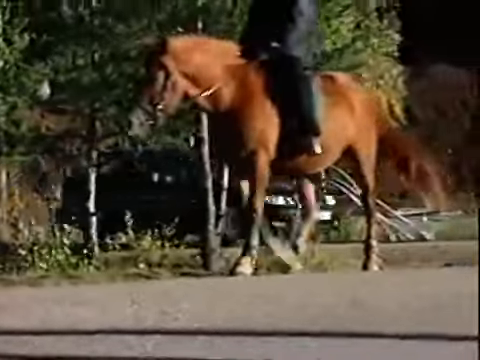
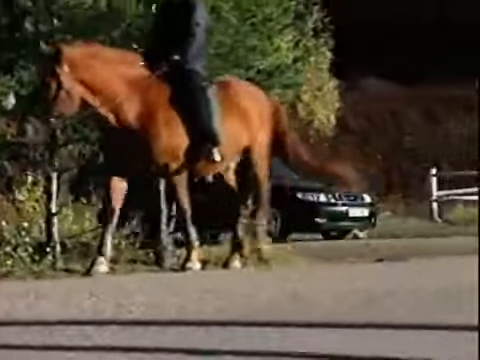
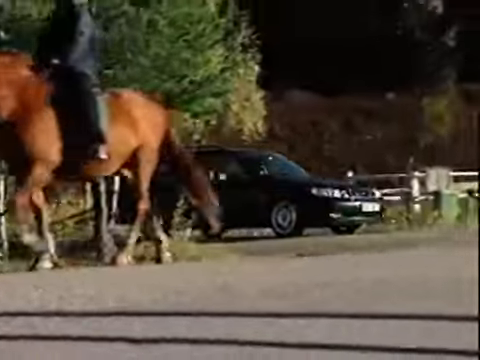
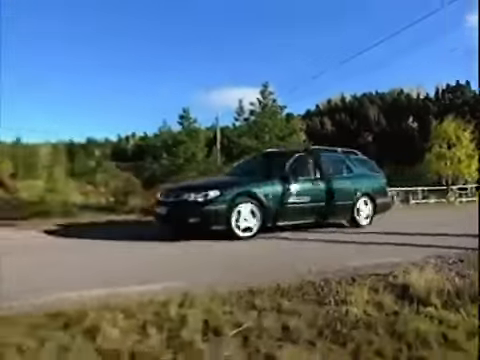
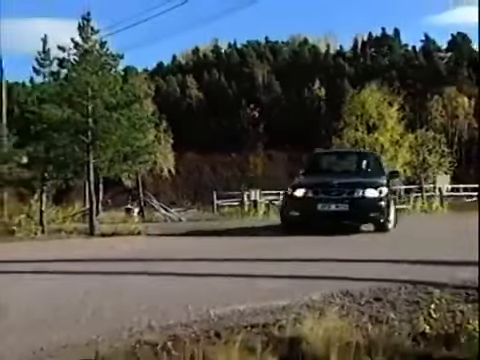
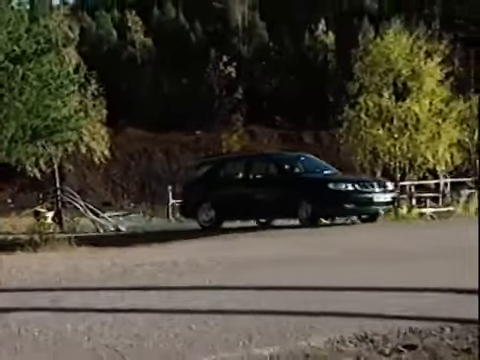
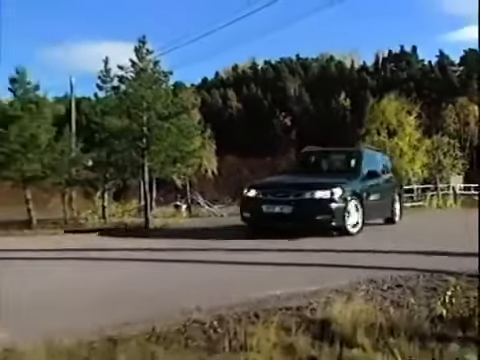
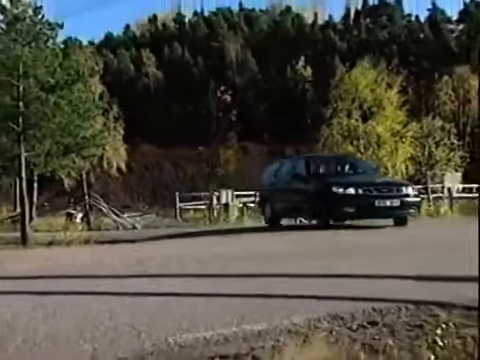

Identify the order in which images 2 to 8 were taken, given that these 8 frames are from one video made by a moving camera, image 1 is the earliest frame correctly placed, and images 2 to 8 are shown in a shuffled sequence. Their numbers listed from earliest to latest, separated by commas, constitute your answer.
2, 3, 6, 8, 5, 7, 4
